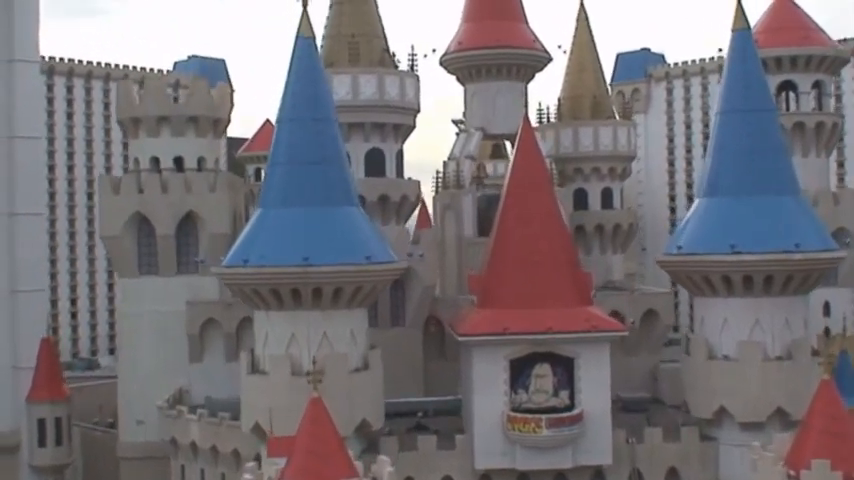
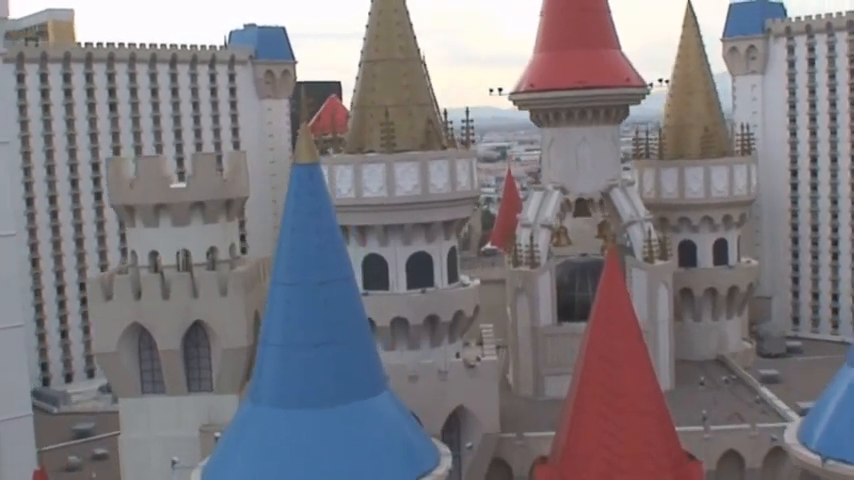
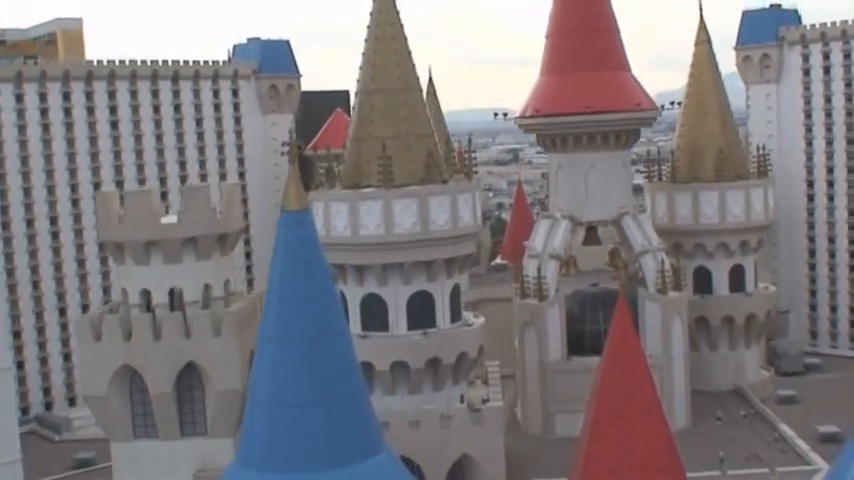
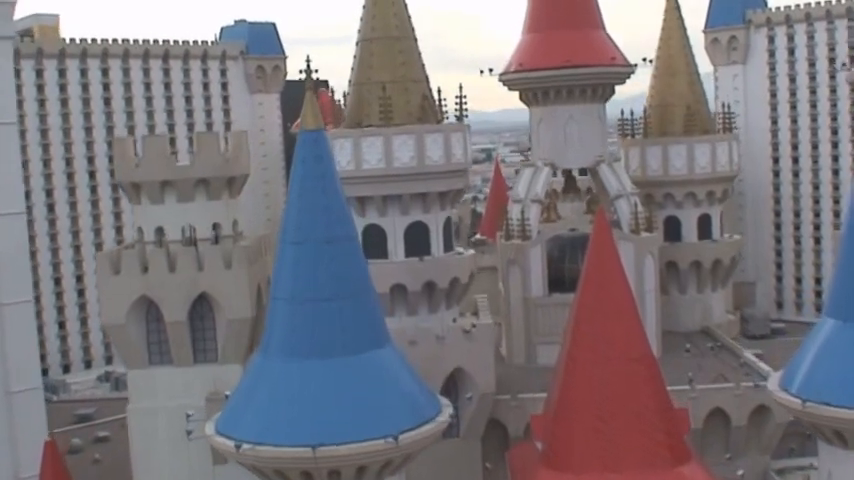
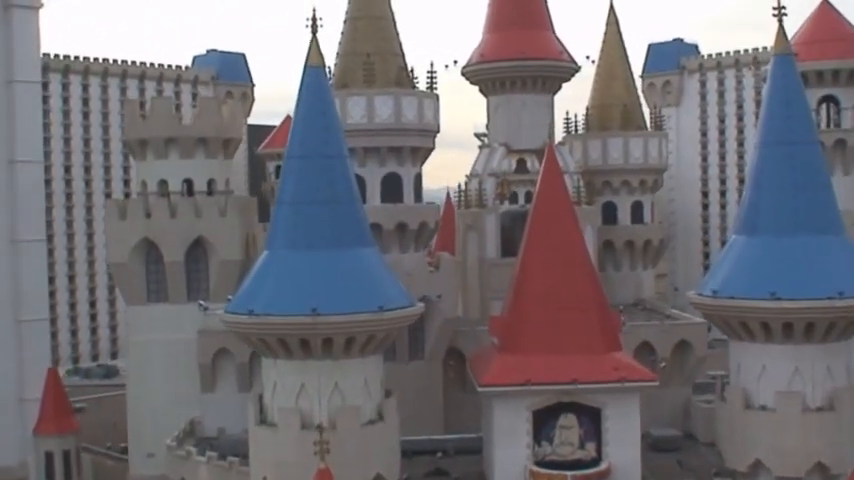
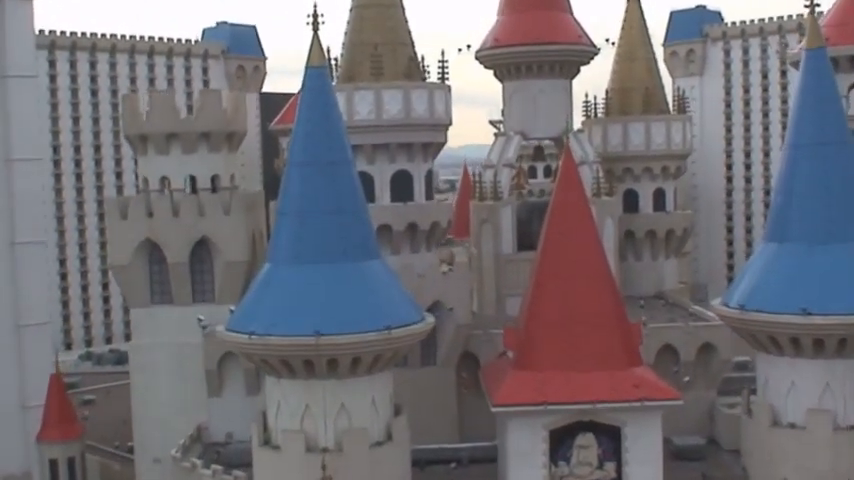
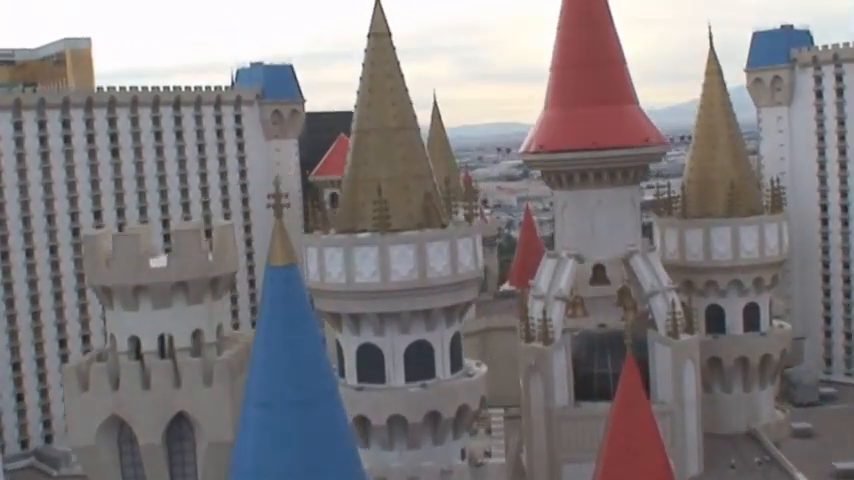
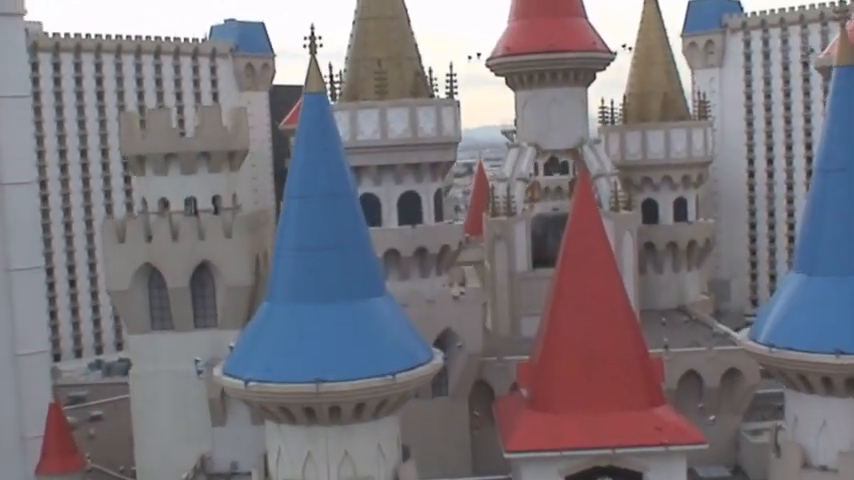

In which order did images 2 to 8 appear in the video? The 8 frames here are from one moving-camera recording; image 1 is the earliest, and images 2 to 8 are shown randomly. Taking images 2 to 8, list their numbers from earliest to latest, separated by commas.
5, 6, 8, 4, 2, 3, 7
